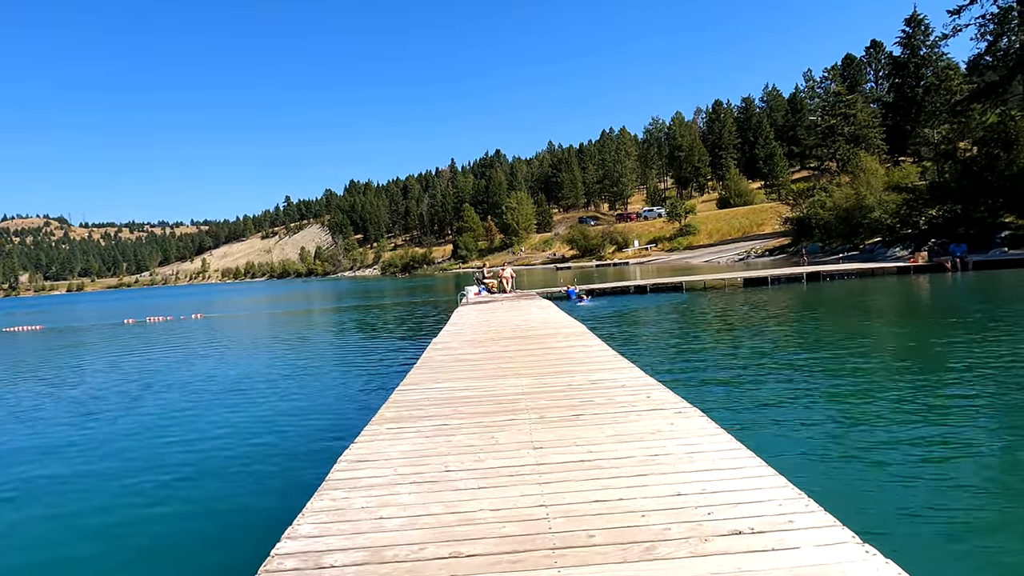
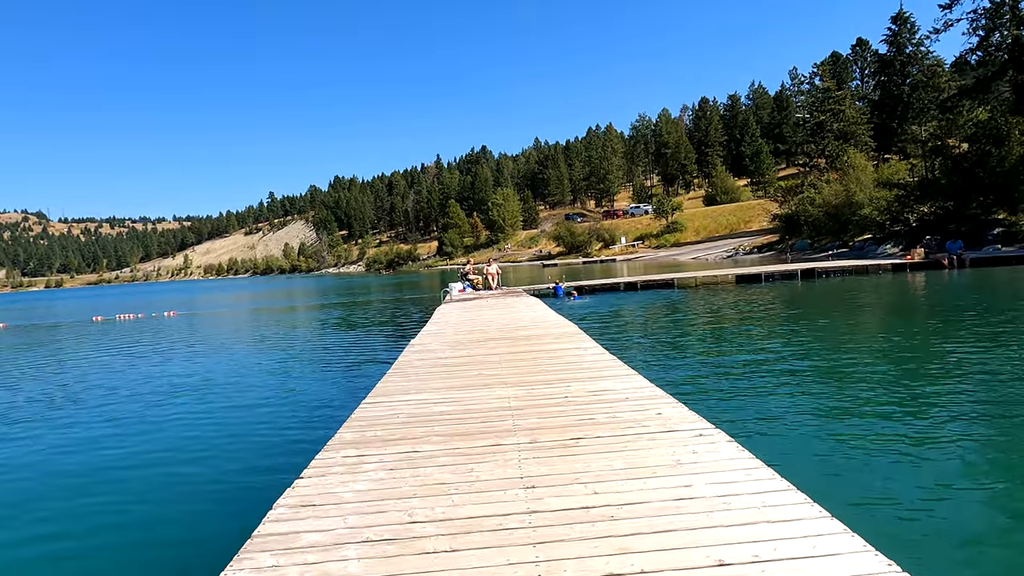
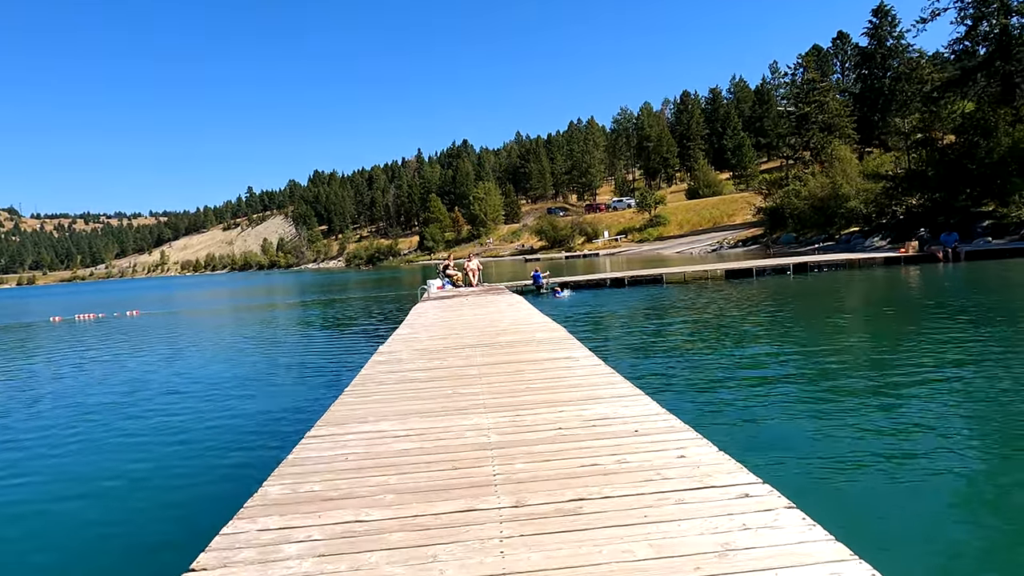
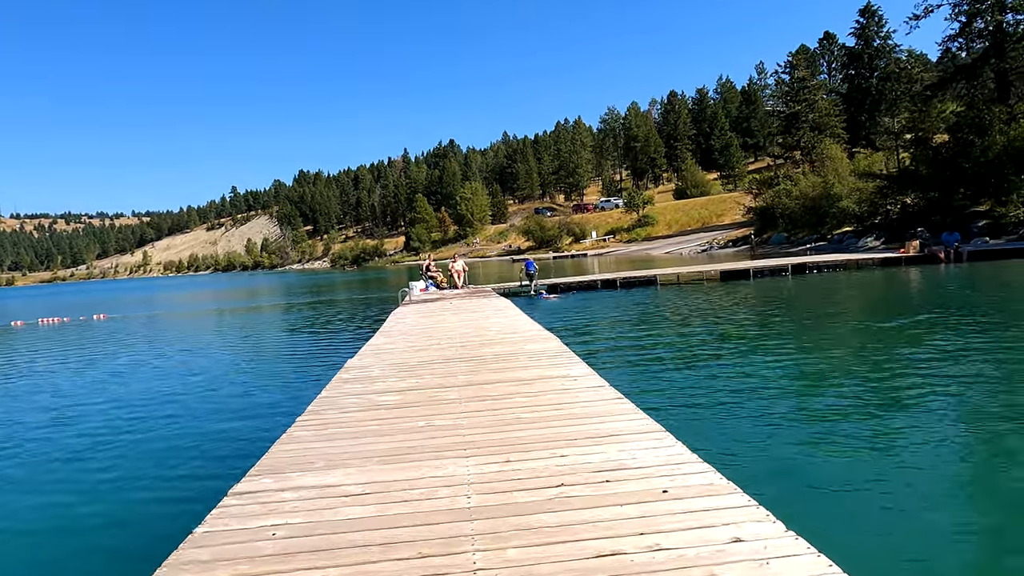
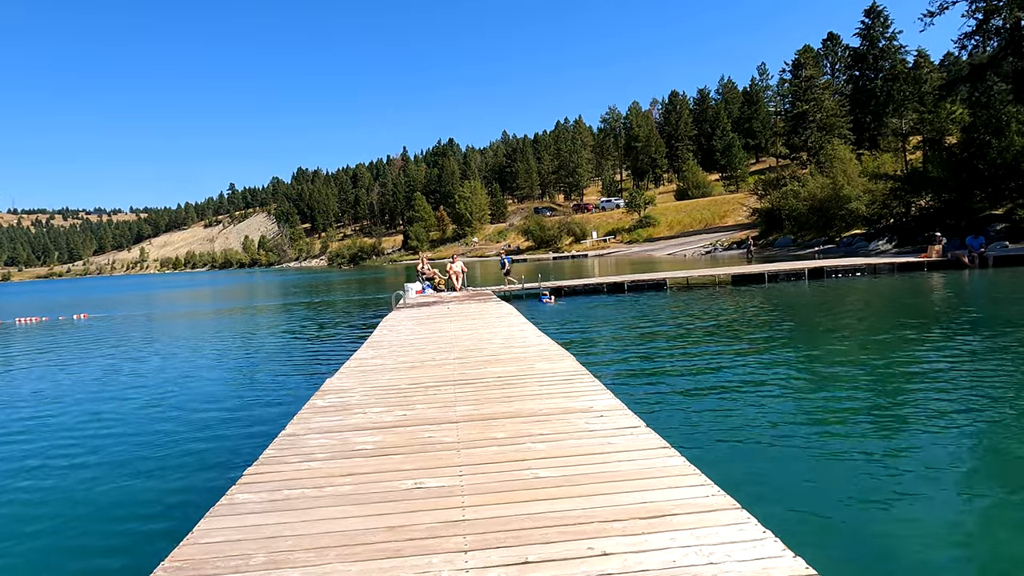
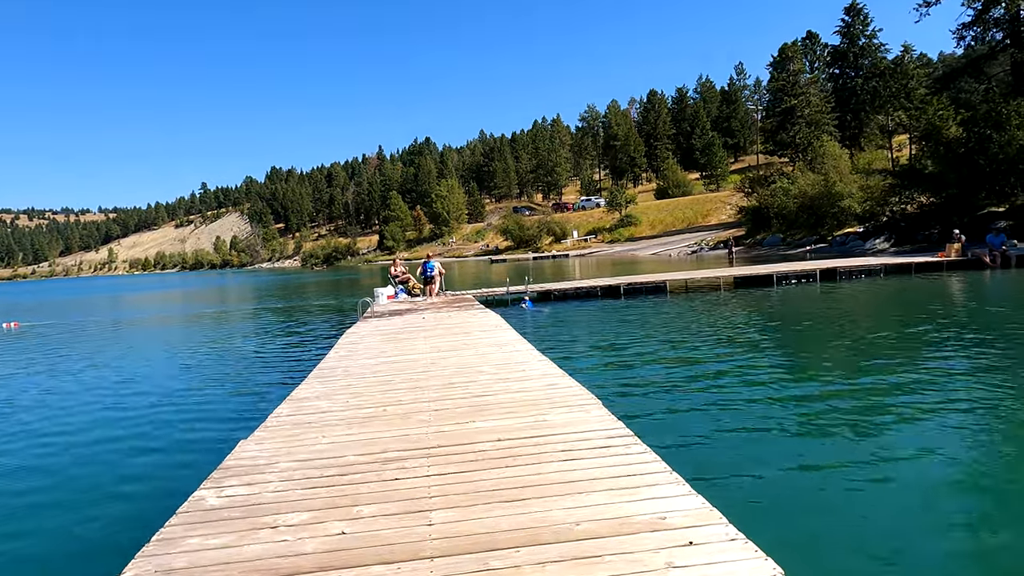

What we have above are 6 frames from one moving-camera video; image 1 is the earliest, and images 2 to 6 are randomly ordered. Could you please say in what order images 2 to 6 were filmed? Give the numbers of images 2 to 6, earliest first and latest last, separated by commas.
2, 3, 4, 5, 6
